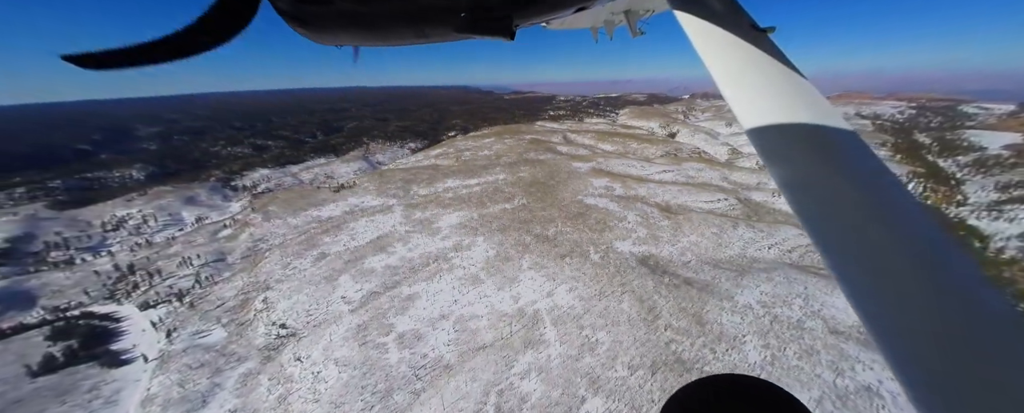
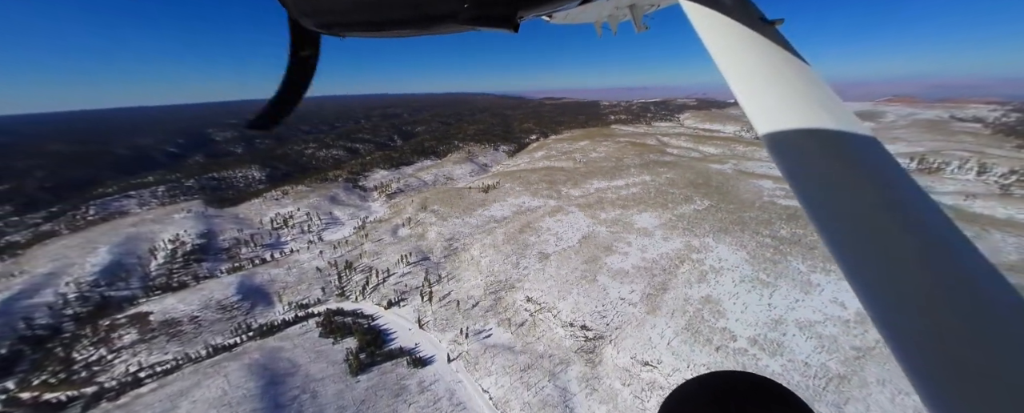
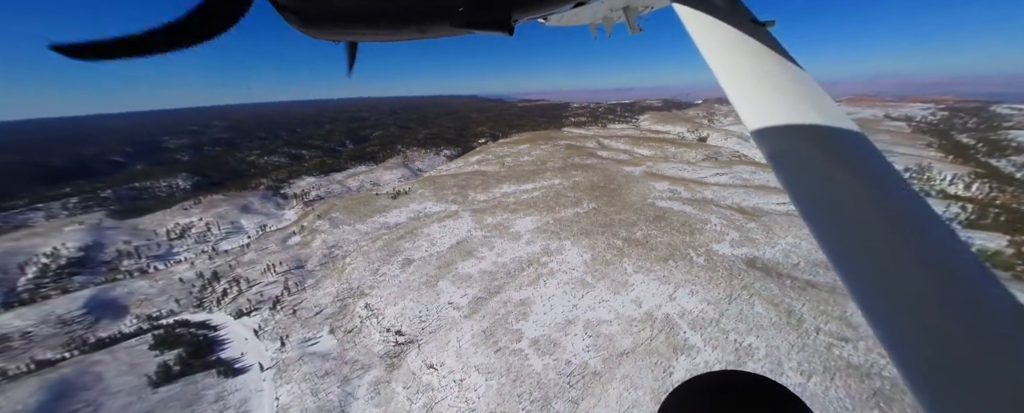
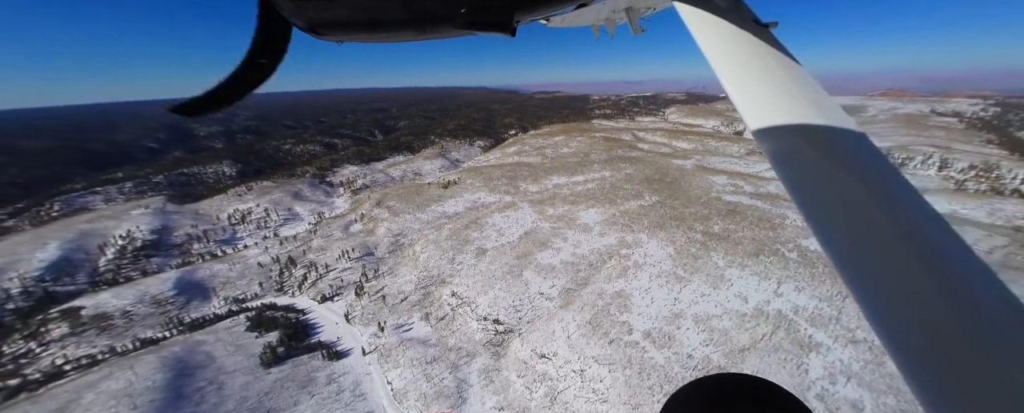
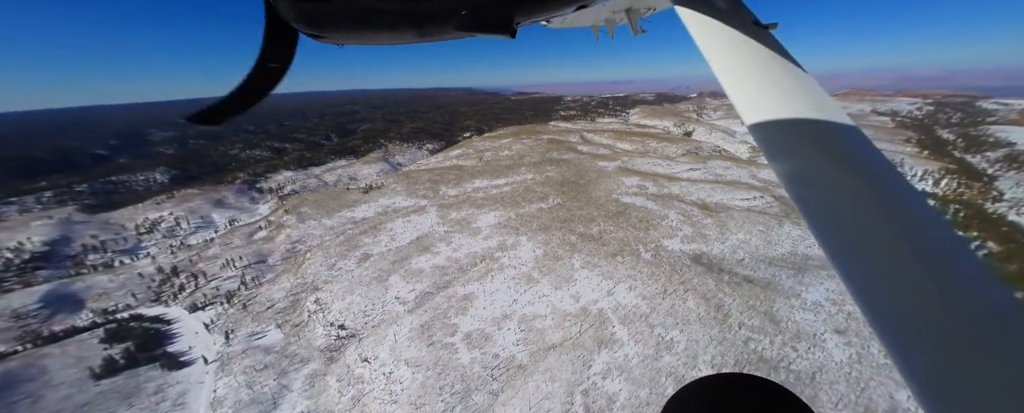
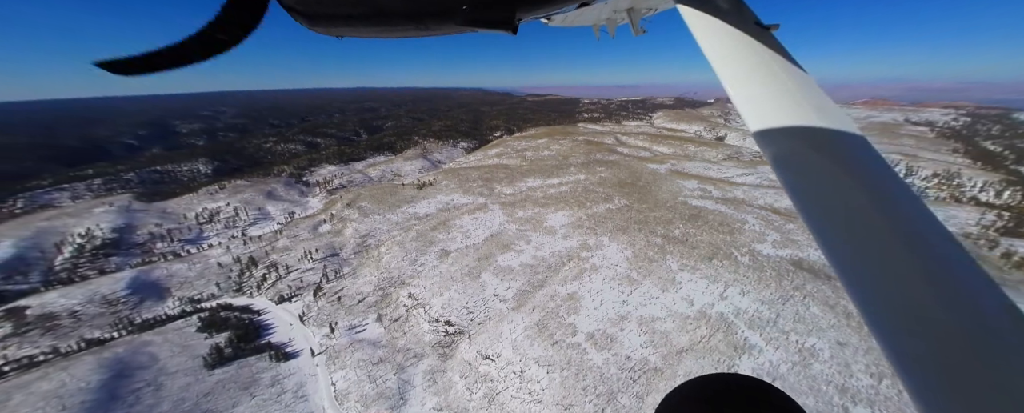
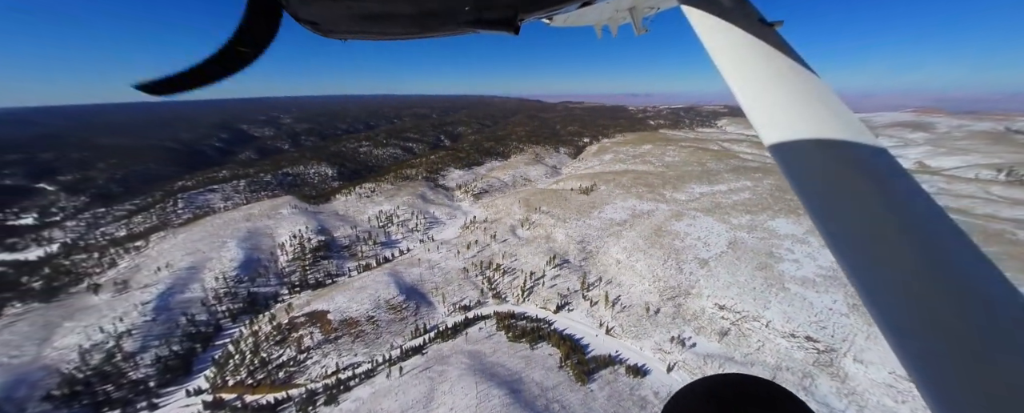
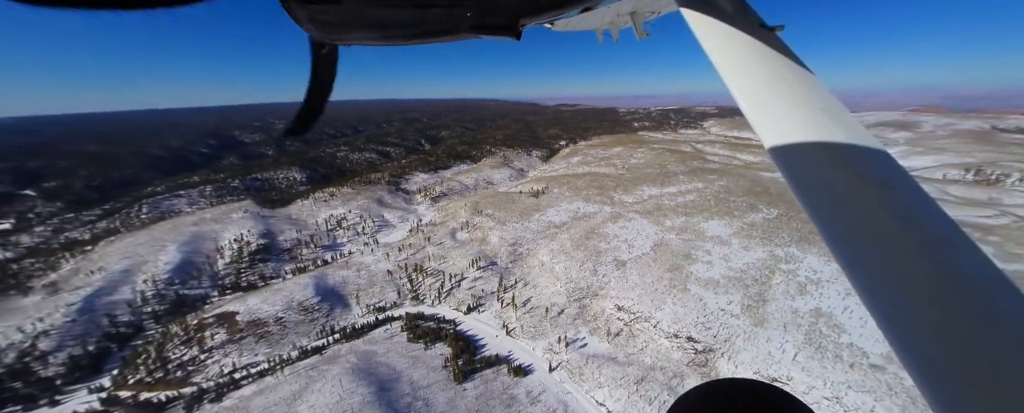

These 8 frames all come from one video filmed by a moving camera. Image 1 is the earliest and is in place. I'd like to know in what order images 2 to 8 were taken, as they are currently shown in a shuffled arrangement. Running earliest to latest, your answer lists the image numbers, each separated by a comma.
5, 3, 6, 4, 2, 8, 7
